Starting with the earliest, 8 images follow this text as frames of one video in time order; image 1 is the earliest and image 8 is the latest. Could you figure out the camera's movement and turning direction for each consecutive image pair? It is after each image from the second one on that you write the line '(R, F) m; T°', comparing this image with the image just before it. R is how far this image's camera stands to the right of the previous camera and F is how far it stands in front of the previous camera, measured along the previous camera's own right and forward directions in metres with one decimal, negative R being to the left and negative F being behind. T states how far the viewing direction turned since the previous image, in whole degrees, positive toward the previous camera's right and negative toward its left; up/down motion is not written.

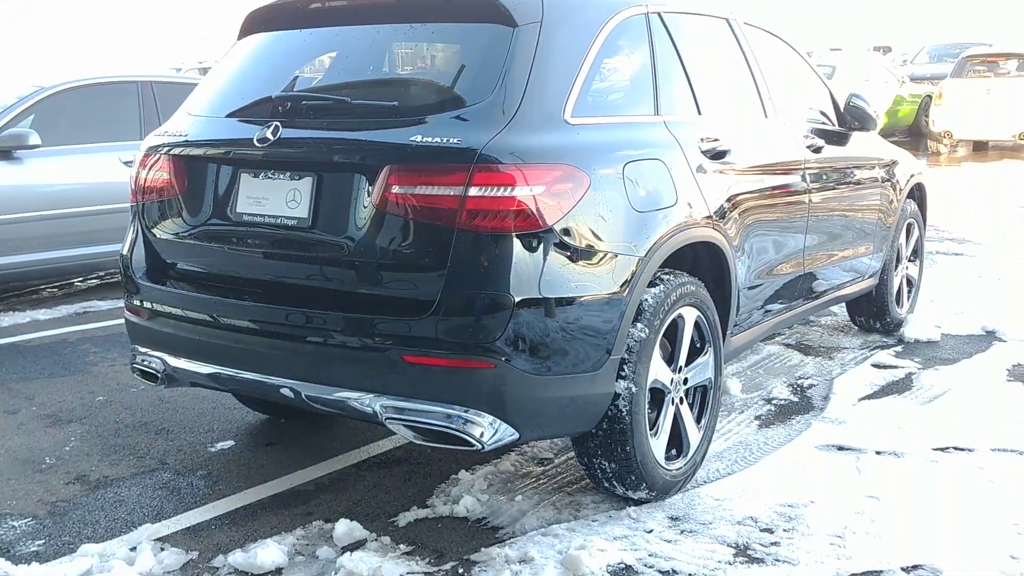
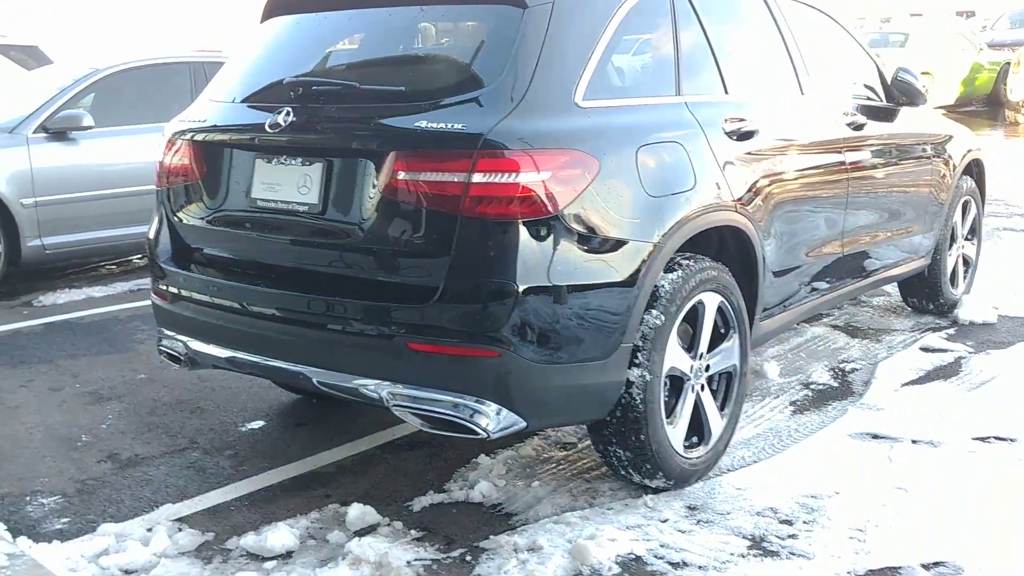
(+0.2, 0.0) m; -4°
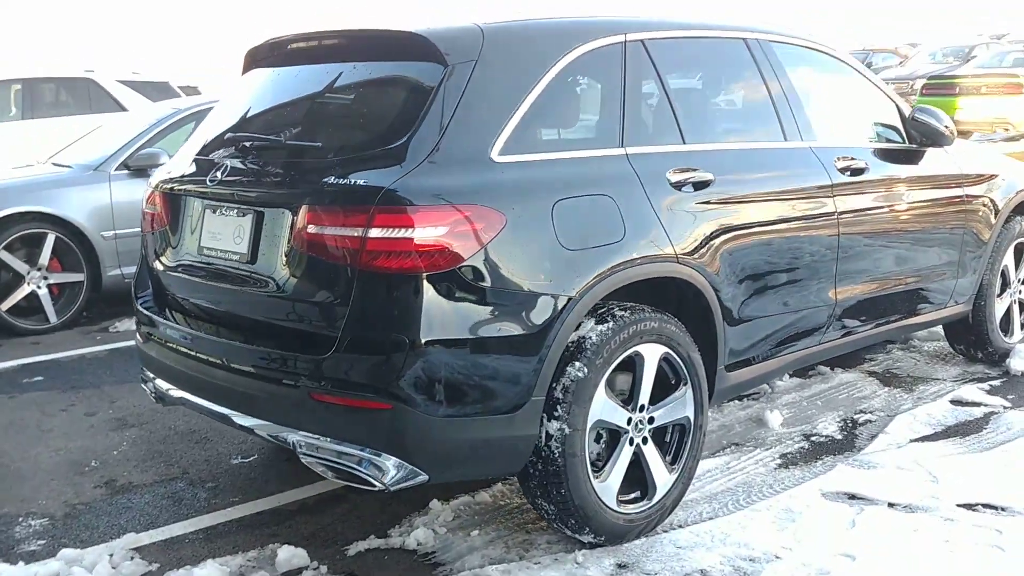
(+0.7, 0.0) m; -9°
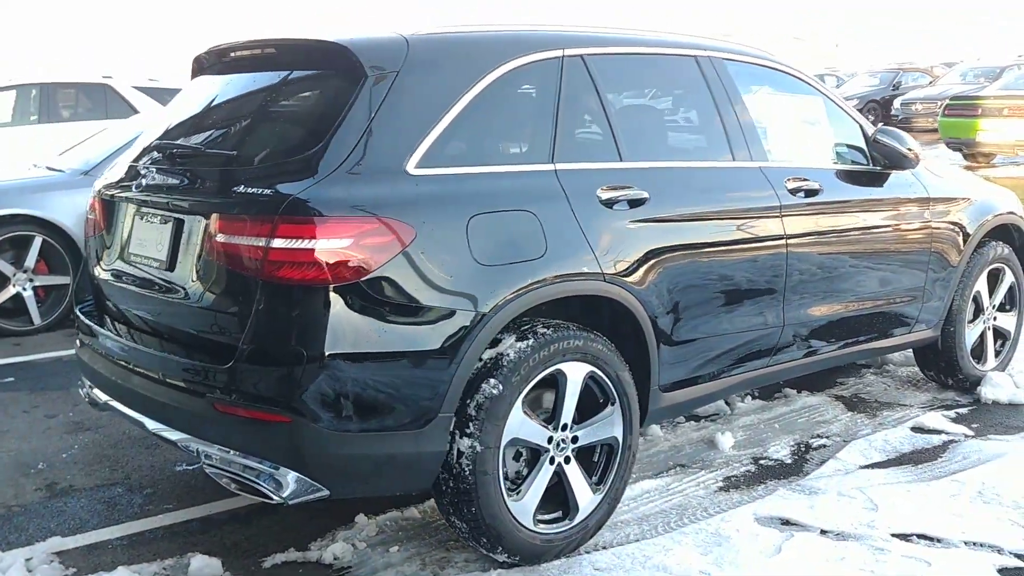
(+0.3, 0.0) m; -2°
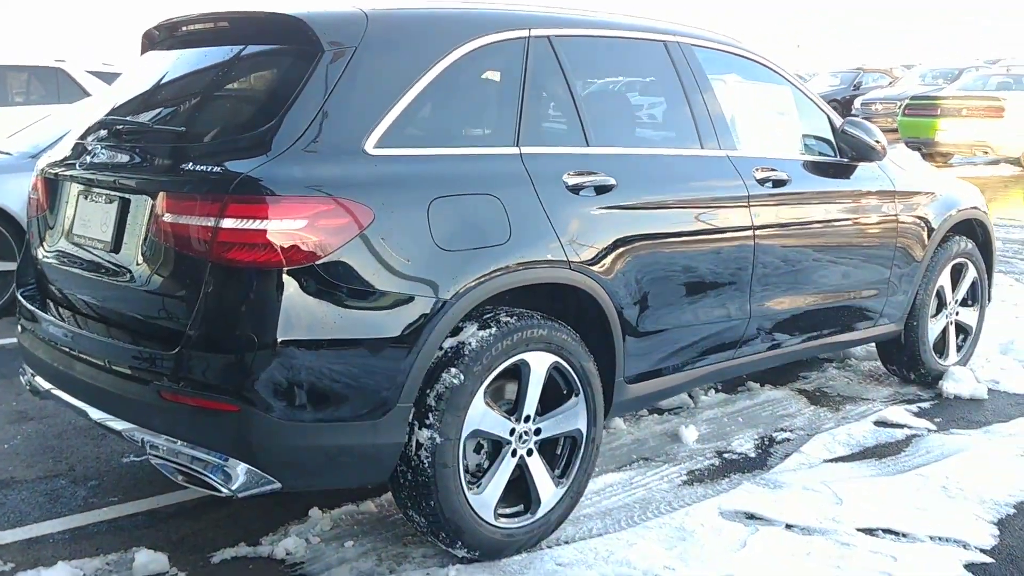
(0.0, +0.1) m; +2°
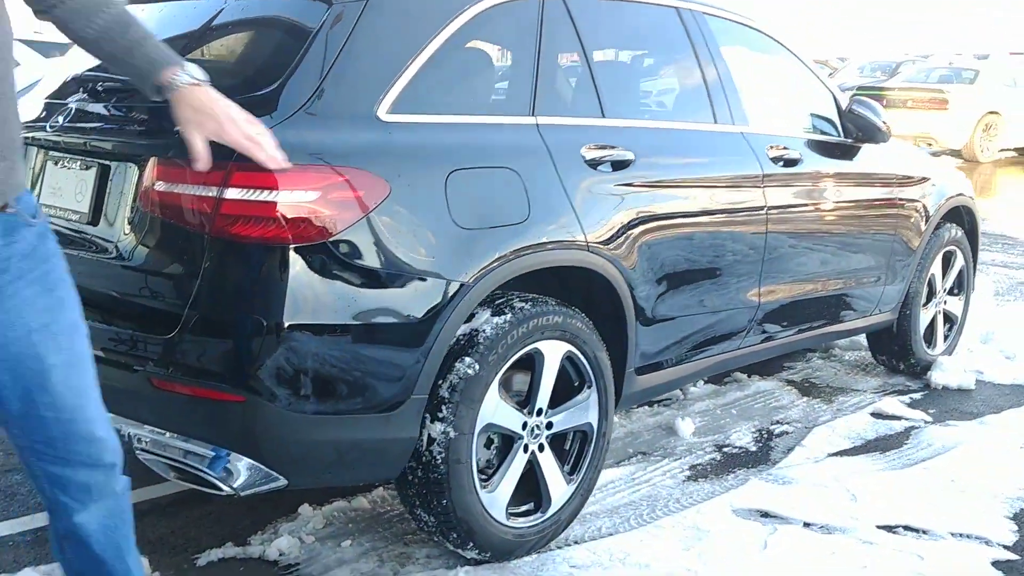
(-0.2, +0.2) m; +4°
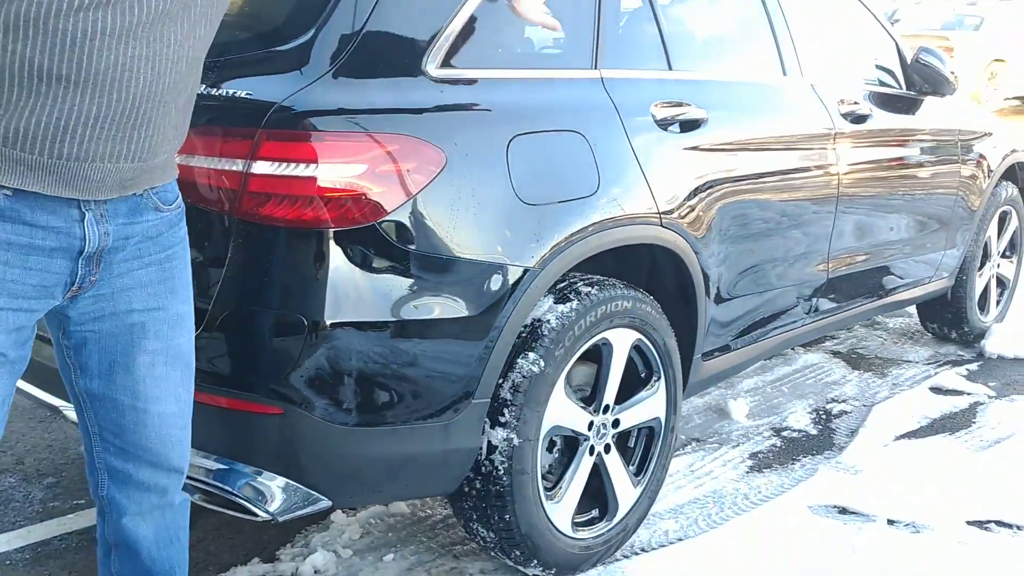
(-0.2, +0.4) m; +1°
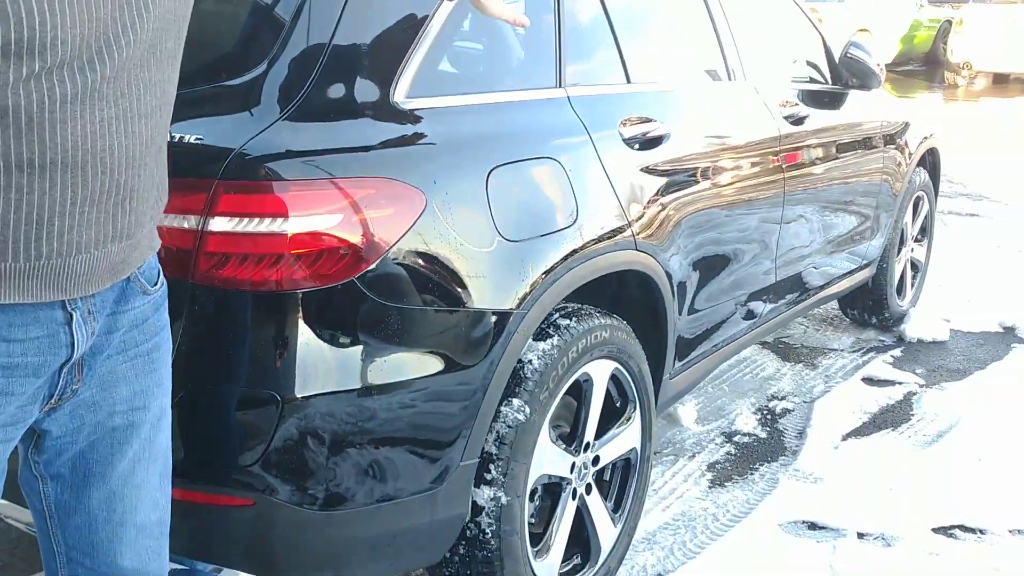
(-0.2, +0.2) m; +7°
